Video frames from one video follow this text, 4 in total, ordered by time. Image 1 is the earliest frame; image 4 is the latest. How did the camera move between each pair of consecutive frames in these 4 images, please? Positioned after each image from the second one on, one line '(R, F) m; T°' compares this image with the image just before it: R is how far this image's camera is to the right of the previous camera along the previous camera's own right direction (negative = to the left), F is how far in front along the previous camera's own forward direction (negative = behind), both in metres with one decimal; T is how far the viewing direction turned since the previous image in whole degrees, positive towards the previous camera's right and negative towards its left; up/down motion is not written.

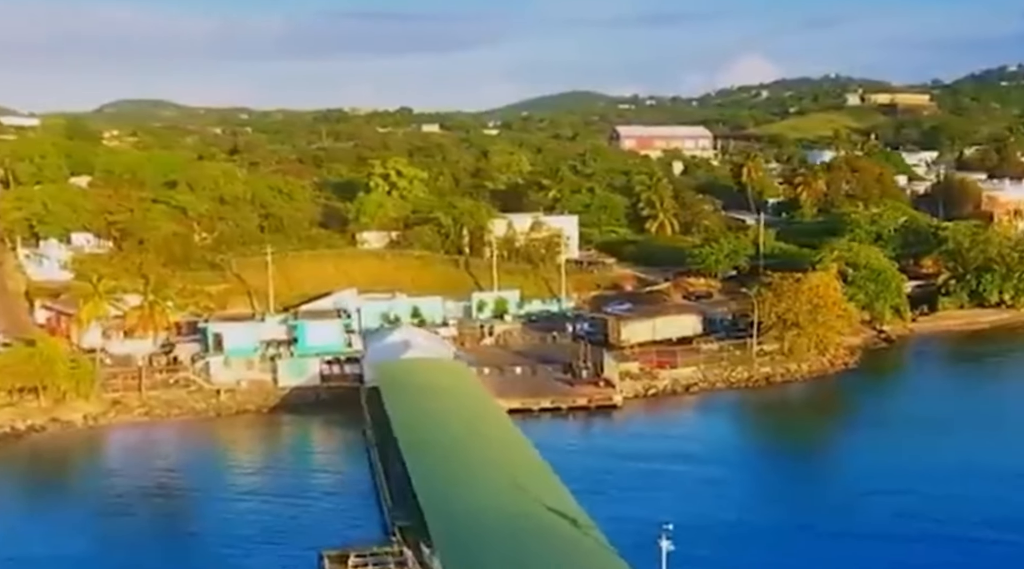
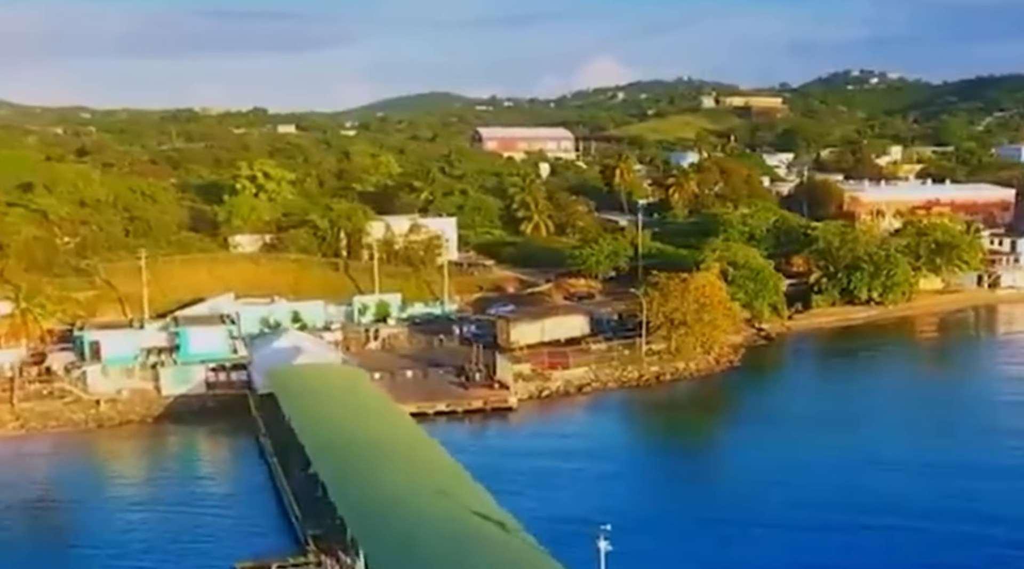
(-0.7, +0.2) m; +7°
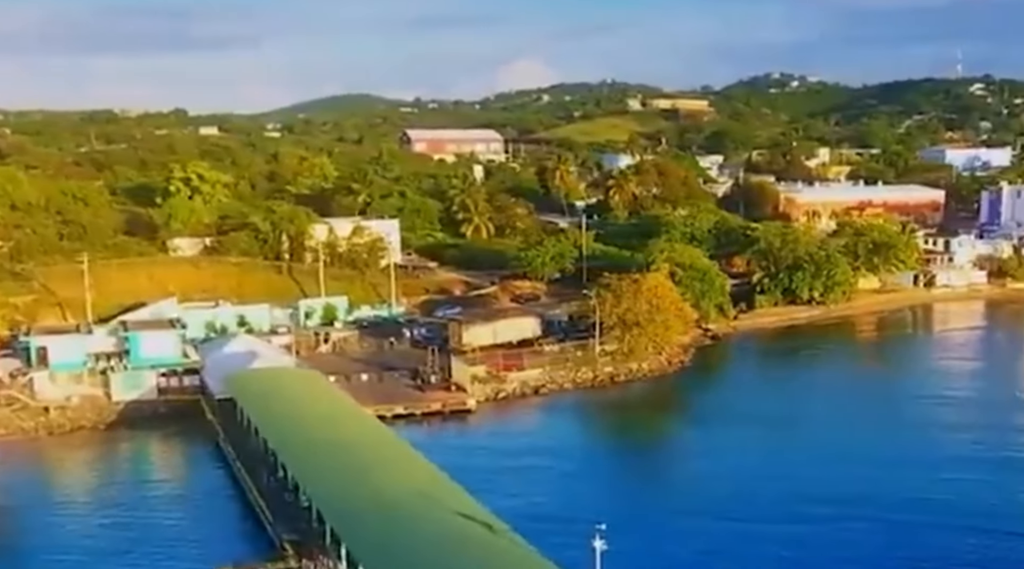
(-0.7, 0.0) m; +4°
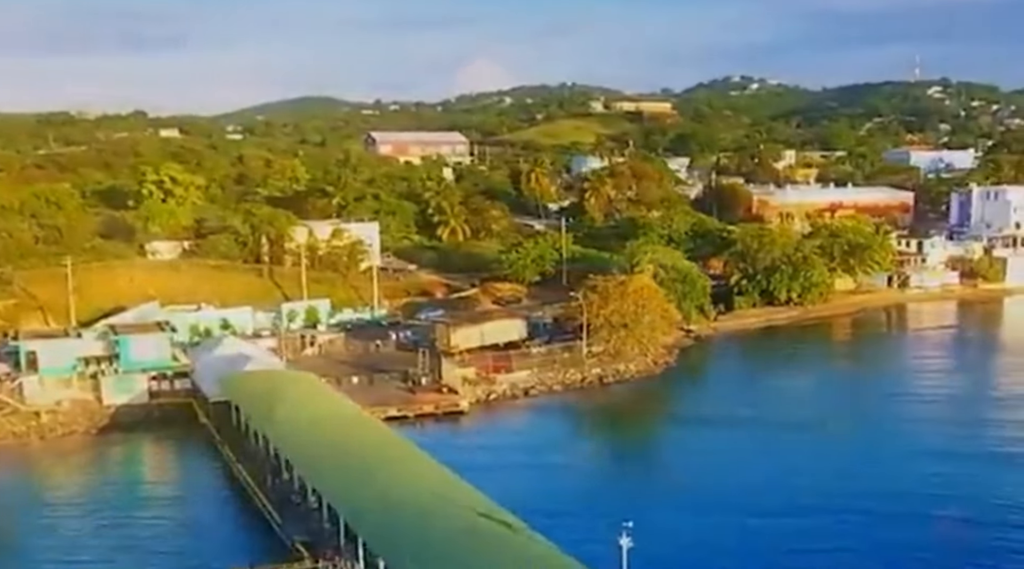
(-0.7, -0.3) m; +2°
